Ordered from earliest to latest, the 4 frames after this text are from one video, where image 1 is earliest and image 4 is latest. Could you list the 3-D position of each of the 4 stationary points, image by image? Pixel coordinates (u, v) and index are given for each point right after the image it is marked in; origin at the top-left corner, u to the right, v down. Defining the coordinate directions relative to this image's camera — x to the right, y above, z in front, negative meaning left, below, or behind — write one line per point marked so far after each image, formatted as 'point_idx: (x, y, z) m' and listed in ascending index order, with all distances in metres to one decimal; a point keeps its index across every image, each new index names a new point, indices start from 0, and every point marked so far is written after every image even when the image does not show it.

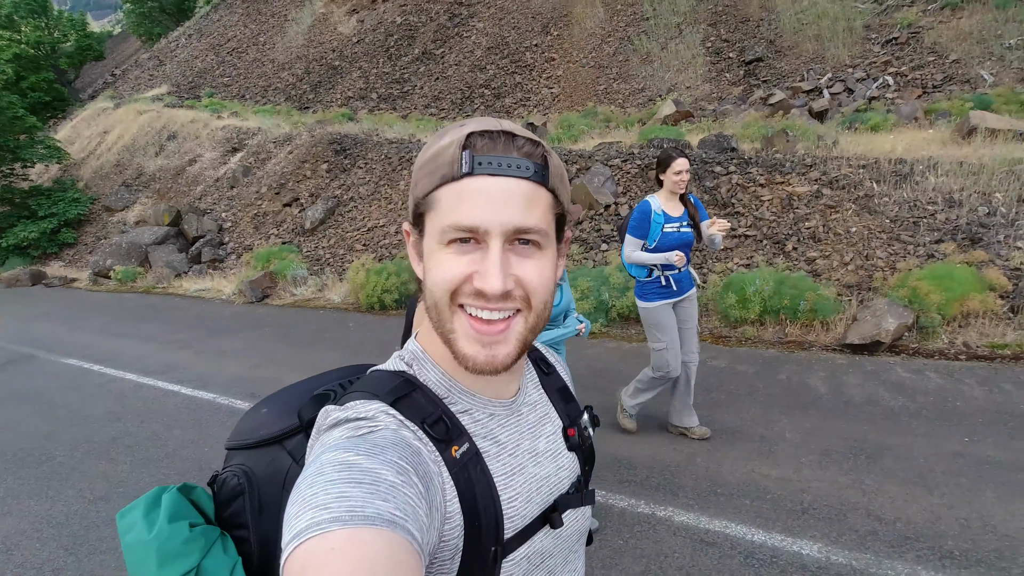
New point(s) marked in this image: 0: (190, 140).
0: (-9.4, +4.3, +17.5) m
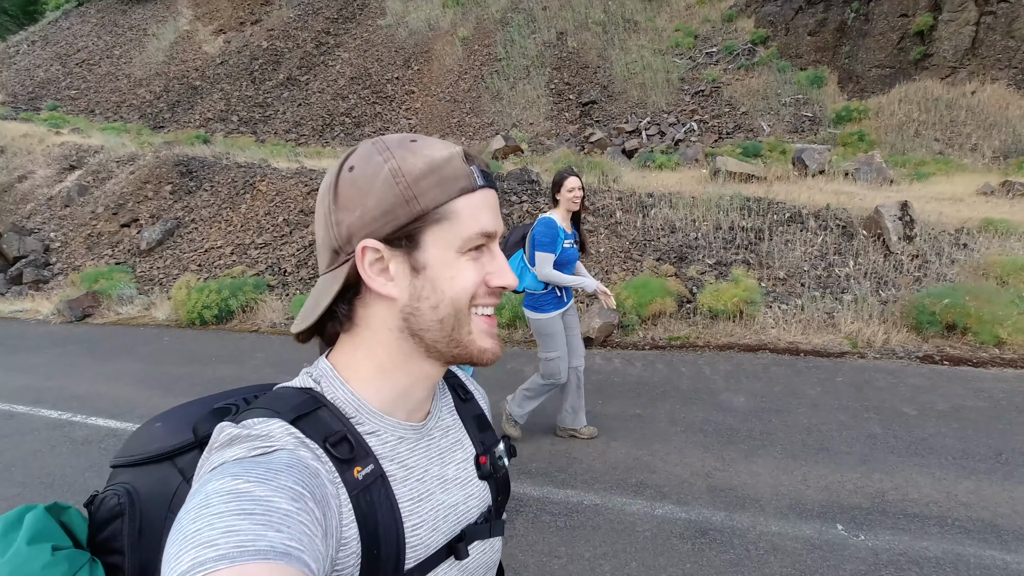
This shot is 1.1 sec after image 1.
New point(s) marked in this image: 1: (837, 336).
0: (-13.5, +3.6, +16.7) m
1: (+3.0, -0.4, +5.6) m
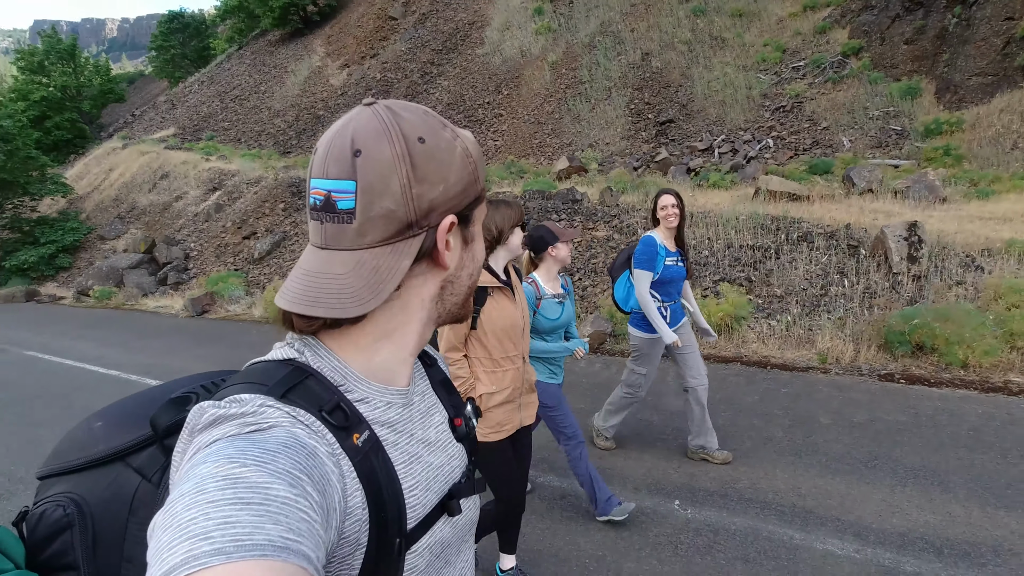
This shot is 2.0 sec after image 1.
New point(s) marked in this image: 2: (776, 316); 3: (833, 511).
0: (-11.0, +3.6, +20.0) m
1: (+2.8, -0.6, +5.8) m
2: (+2.8, -0.3, +6.4) m
3: (+1.7, -1.2, +3.2) m
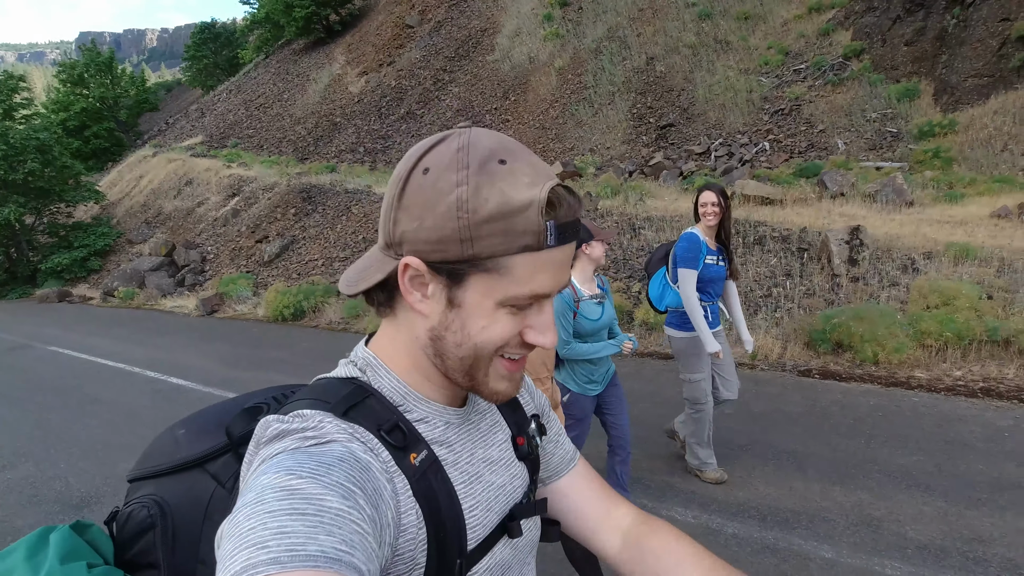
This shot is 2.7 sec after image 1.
0: (-10.8, +3.5, +21.1) m
1: (+2.3, -0.6, +6.1) m
2: (+2.3, -0.3, +6.7) m
3: (+1.1, -1.2, +3.7) m
